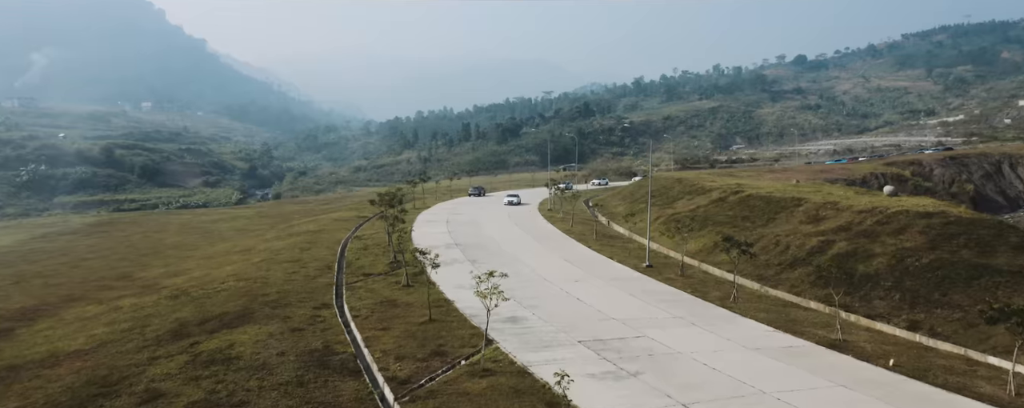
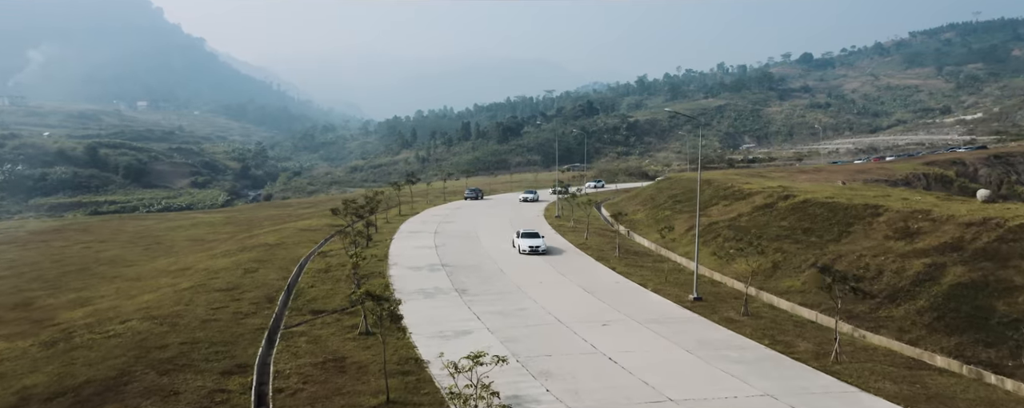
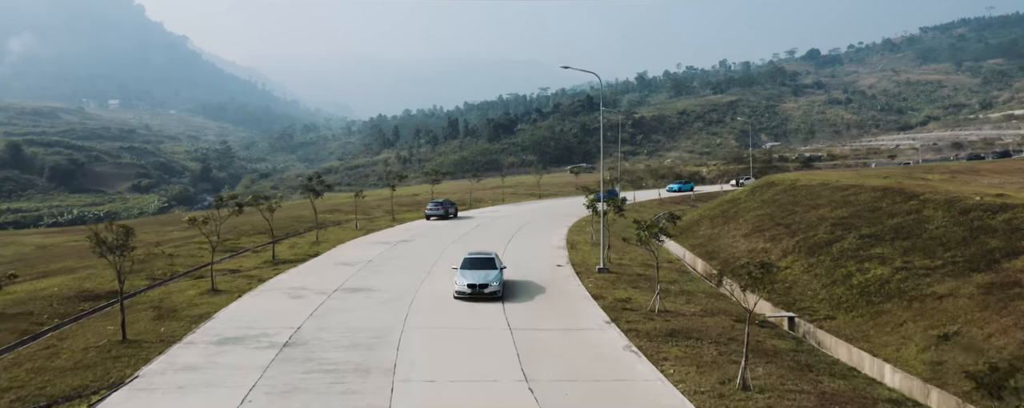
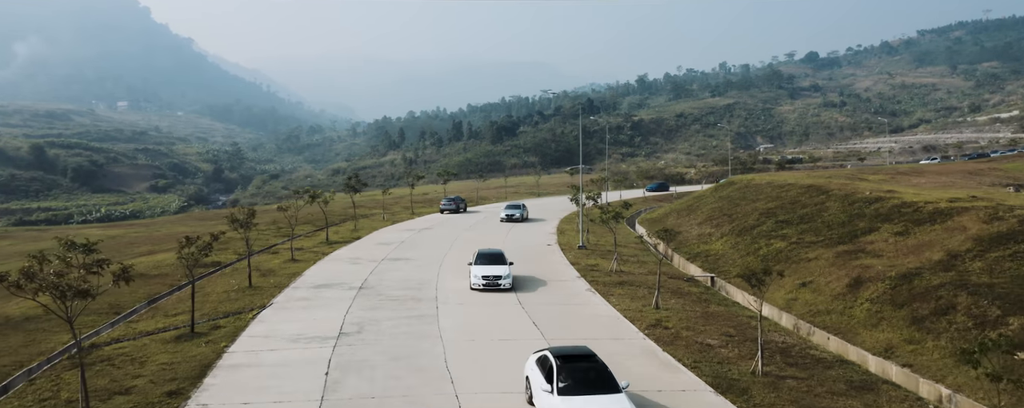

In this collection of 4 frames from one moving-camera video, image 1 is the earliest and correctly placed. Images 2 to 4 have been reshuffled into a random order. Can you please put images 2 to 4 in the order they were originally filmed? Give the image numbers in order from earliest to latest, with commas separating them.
2, 4, 3
